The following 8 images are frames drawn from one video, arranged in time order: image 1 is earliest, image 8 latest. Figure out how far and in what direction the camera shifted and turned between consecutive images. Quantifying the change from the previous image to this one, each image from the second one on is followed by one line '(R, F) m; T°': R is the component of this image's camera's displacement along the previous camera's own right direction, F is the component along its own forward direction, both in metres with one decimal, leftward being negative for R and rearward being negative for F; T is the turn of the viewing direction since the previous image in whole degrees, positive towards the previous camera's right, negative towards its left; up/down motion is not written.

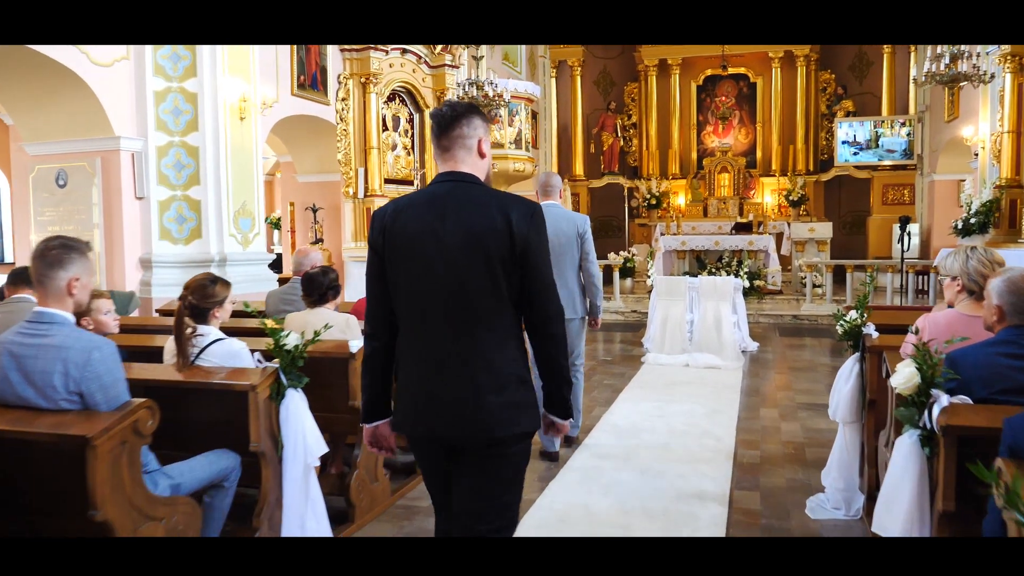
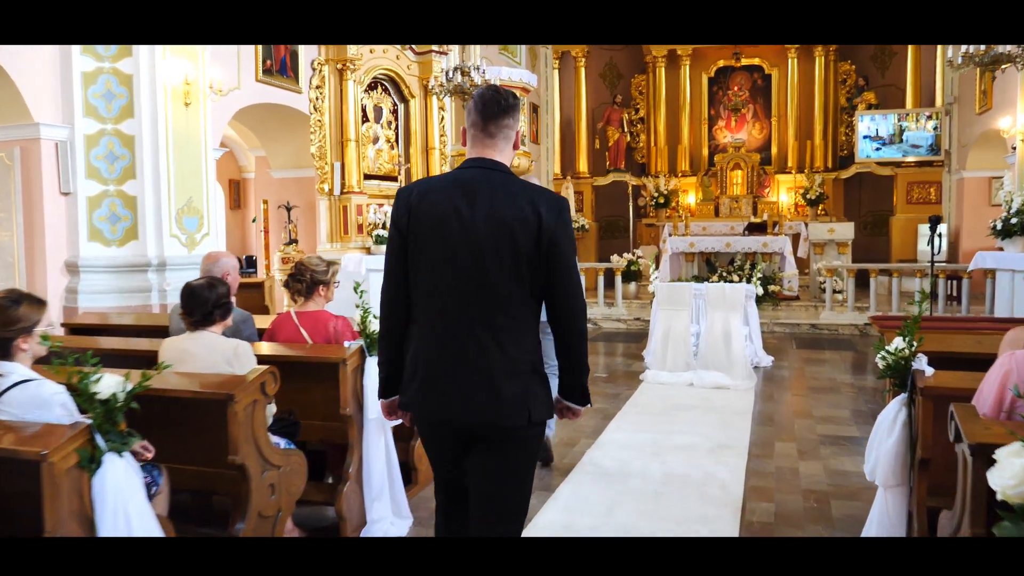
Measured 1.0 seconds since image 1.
(+0.3, +0.9) m; -1°
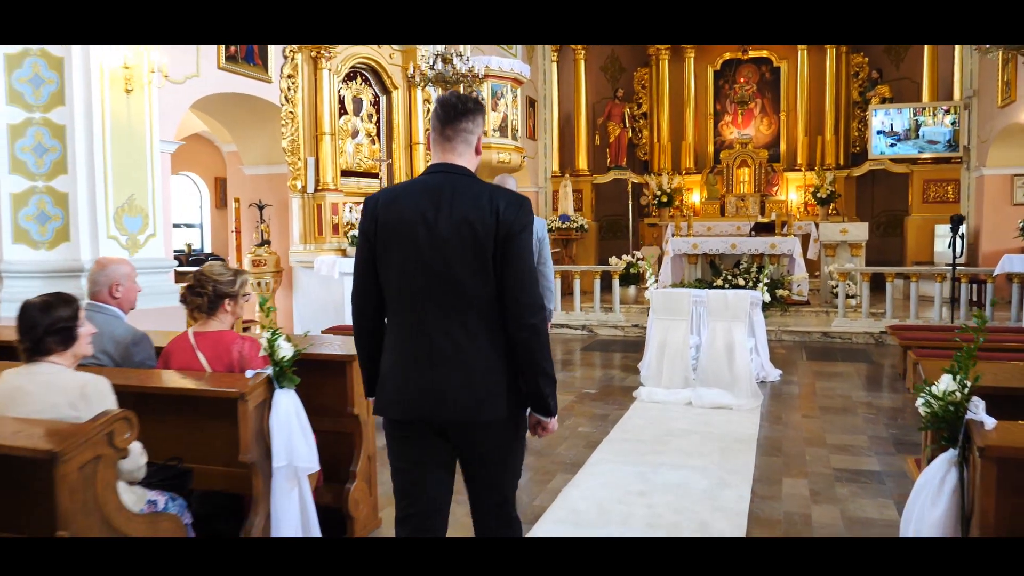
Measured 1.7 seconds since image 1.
(+0.2, +0.7) m; -1°
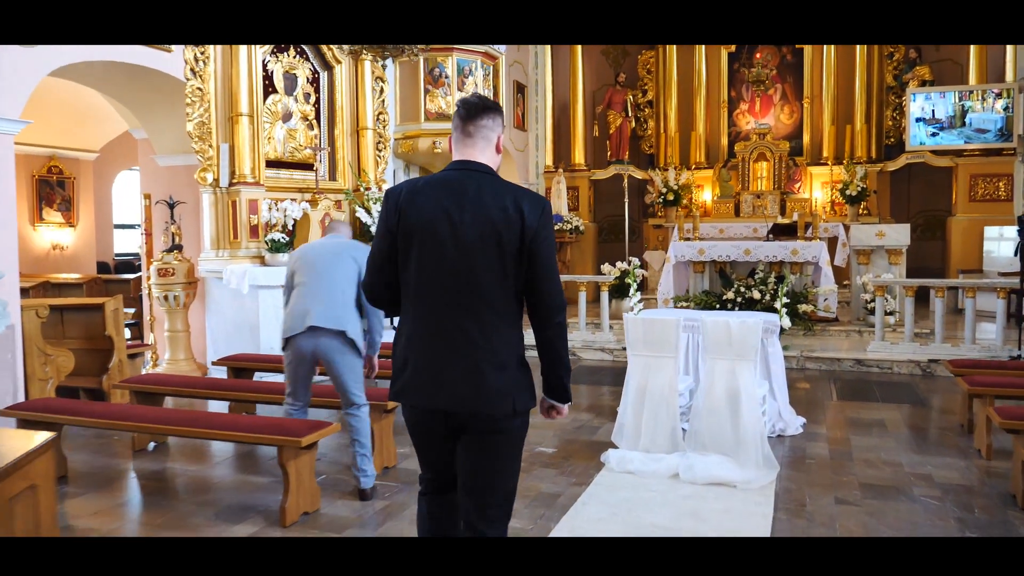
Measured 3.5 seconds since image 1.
(+0.5, +1.6) m; -1°
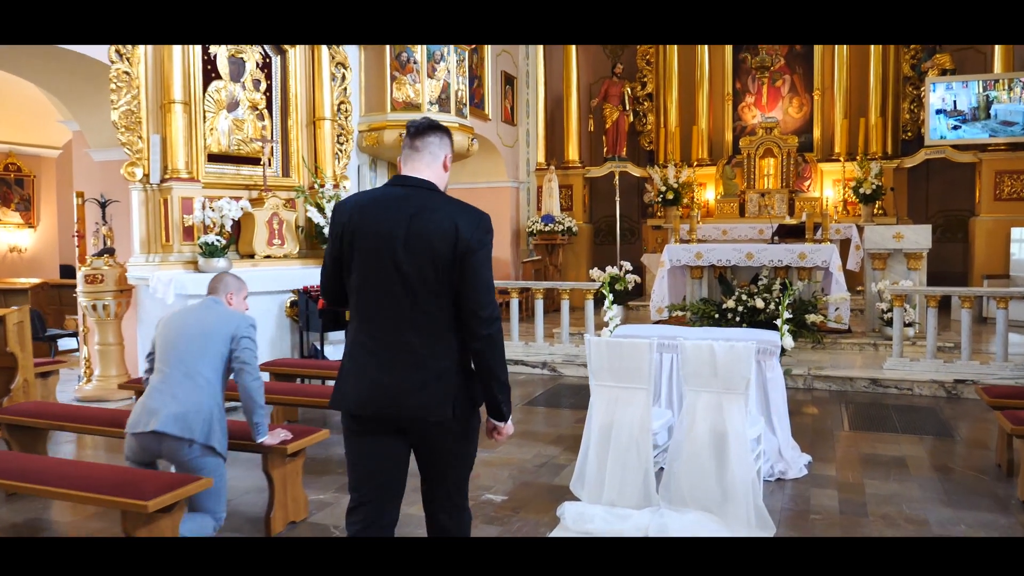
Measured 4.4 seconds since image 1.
(+0.3, +0.8) m; -1°
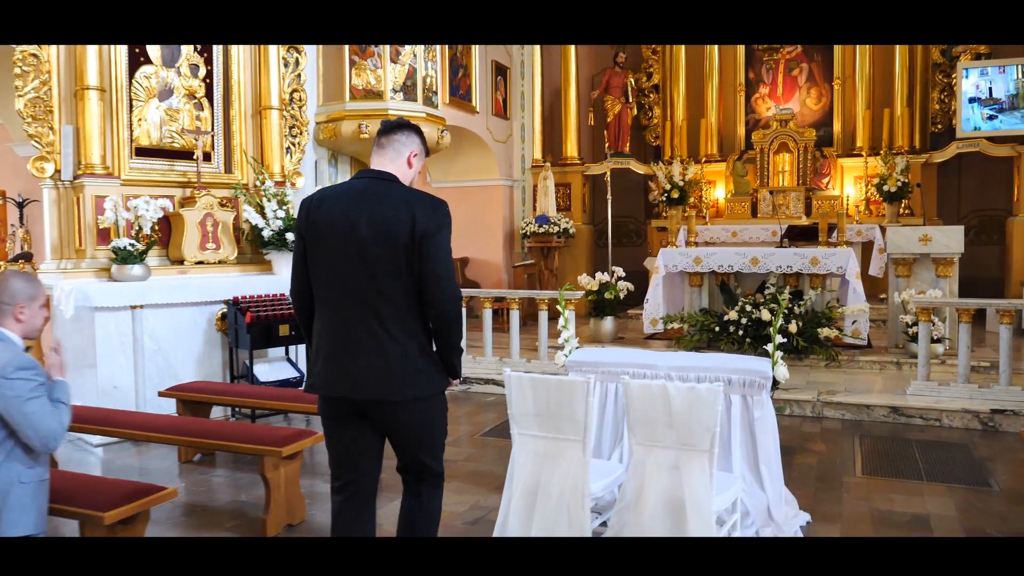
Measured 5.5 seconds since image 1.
(+0.4, +0.9) m; -2°
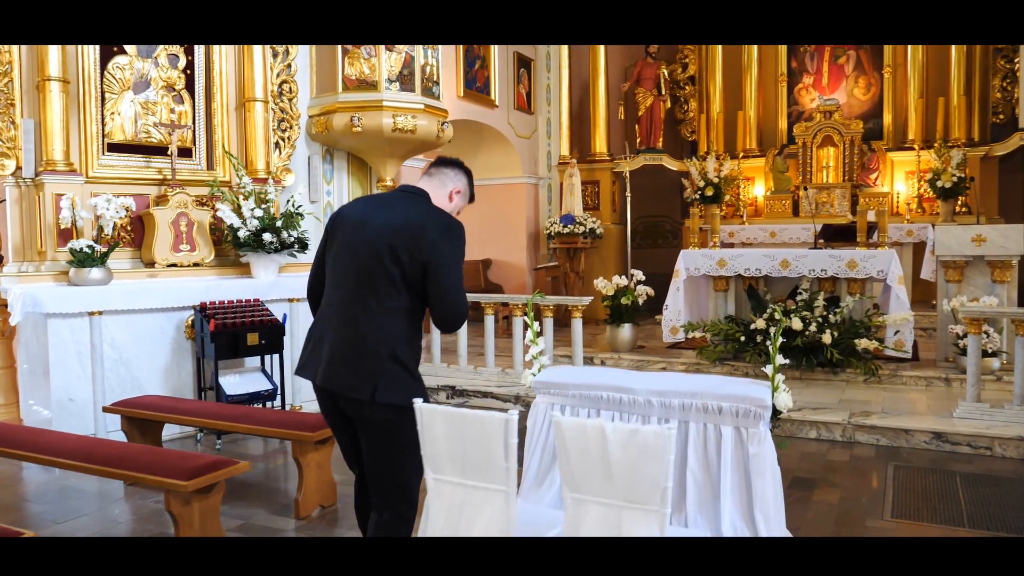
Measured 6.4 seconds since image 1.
(+0.4, +0.6) m; -4°
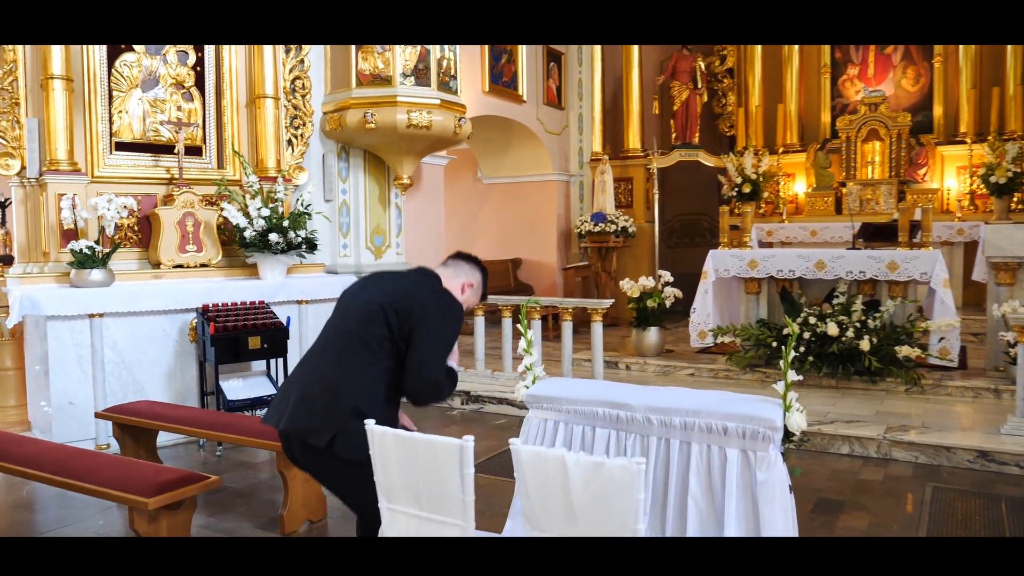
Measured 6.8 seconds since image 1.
(+0.2, +0.3) m; -3°
